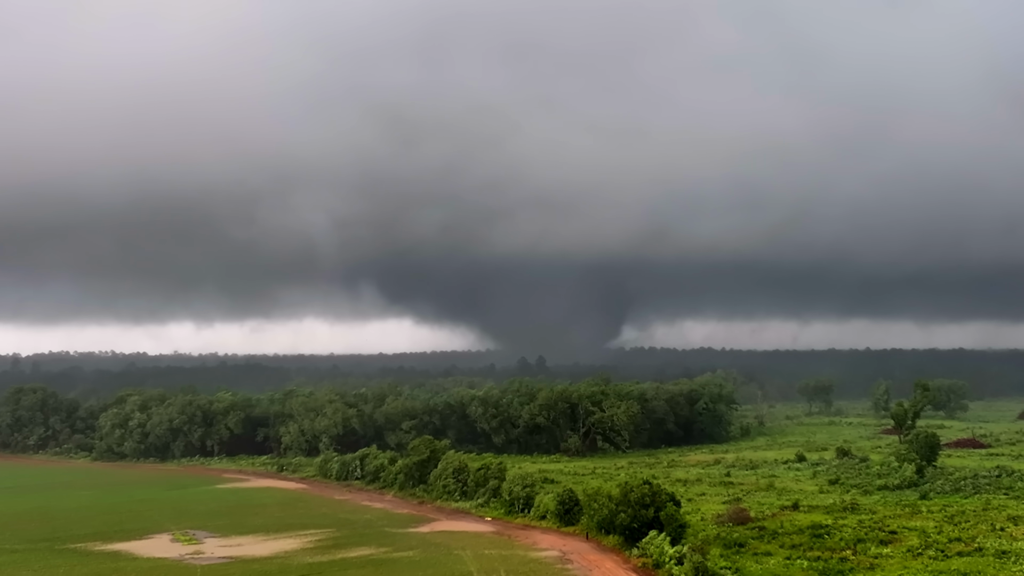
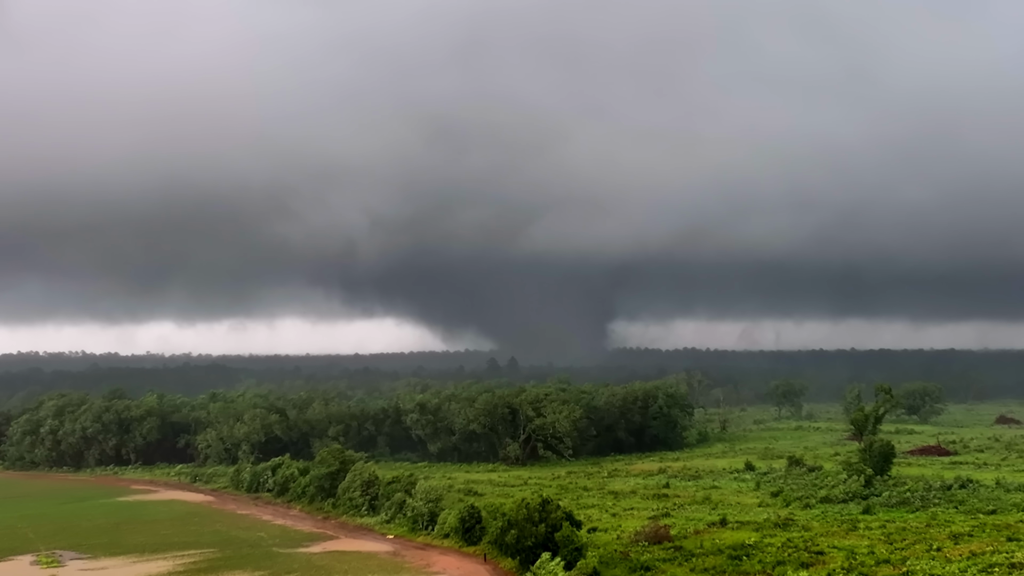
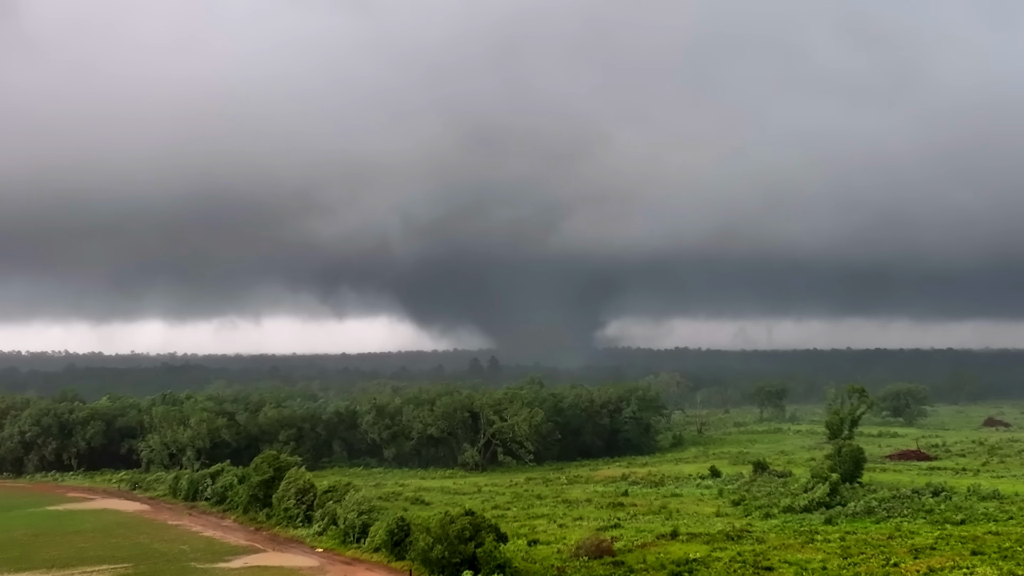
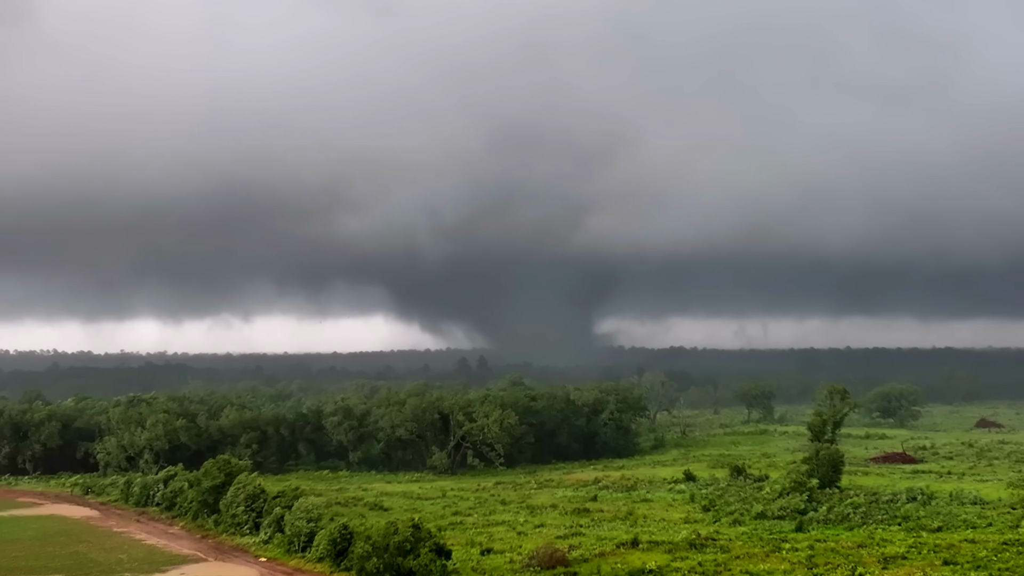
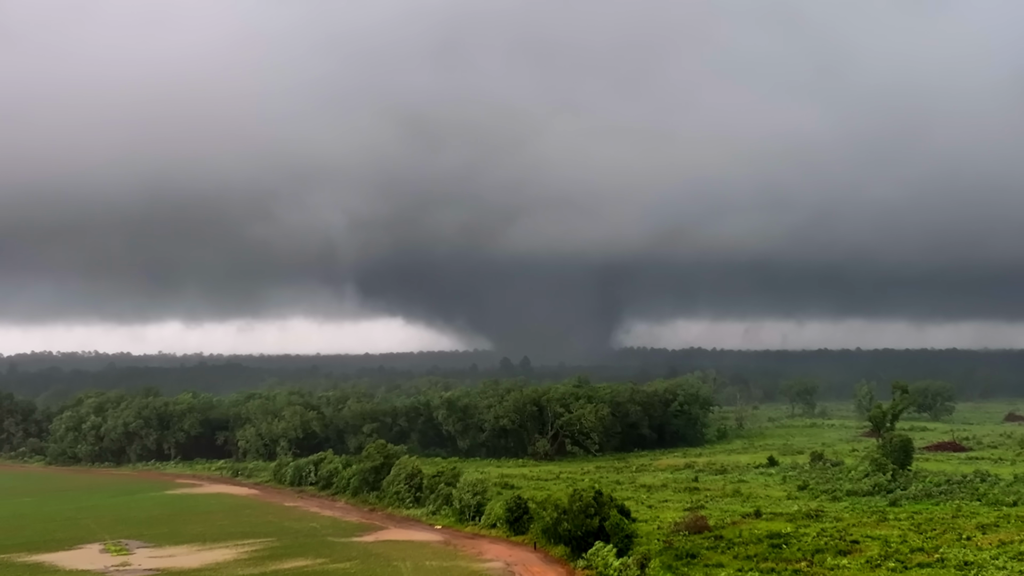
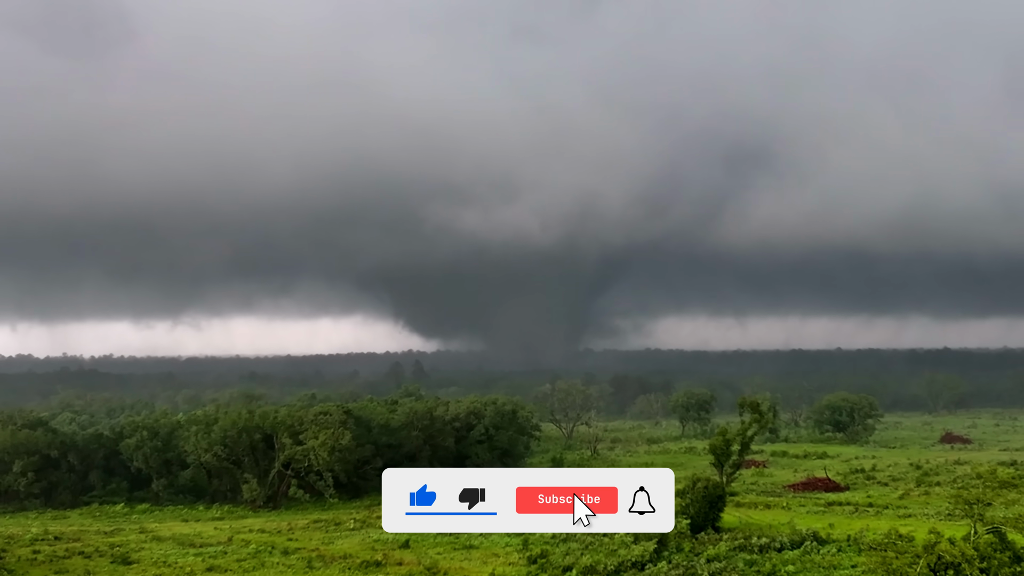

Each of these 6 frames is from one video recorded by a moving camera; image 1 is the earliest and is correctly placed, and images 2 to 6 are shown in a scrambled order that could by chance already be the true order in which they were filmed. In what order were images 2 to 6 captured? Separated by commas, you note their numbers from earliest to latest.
5, 2, 3, 4, 6
